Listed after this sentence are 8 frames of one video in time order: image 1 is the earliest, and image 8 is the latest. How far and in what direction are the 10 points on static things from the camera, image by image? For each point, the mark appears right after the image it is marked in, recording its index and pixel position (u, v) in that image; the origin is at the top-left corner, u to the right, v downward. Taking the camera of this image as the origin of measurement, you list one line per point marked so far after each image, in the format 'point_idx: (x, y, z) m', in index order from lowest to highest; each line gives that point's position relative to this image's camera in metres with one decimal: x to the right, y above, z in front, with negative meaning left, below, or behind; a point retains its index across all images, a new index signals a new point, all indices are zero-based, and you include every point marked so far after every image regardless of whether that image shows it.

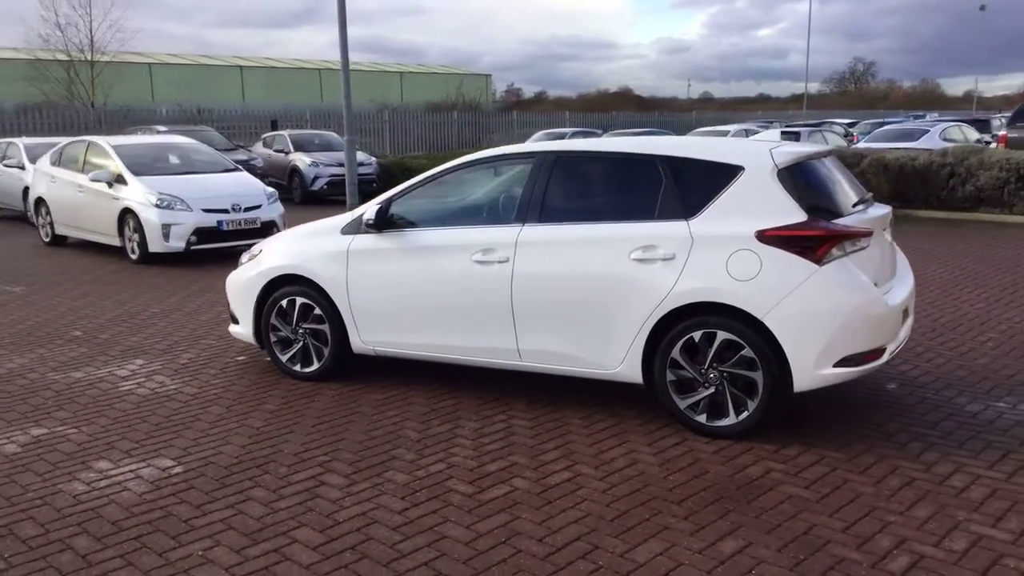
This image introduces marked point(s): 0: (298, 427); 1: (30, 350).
0: (-1.3, -0.8, +5.3) m
1: (-4.0, -0.5, +7.6) m
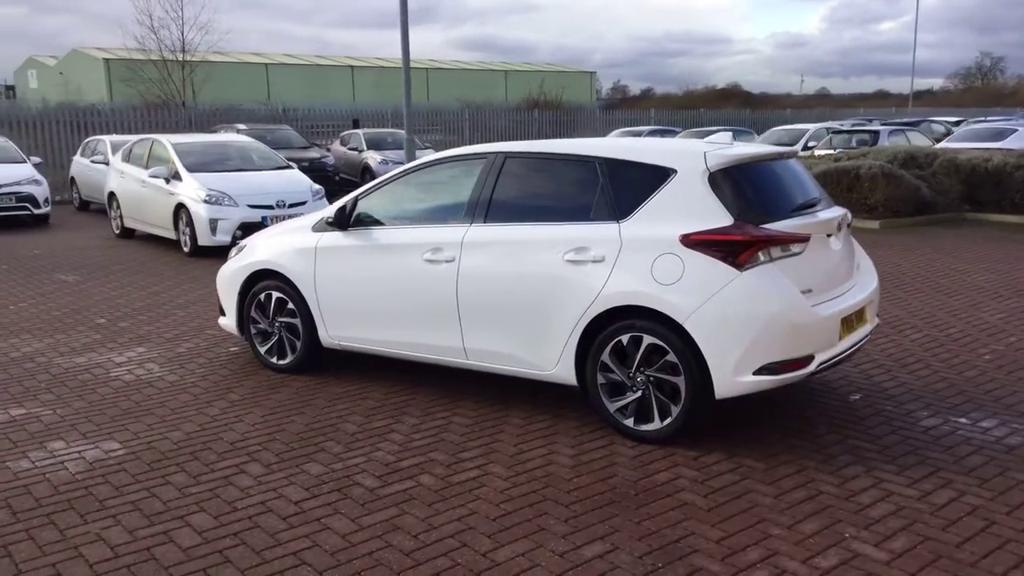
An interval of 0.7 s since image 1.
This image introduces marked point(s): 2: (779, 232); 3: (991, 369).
0: (-1.6, -0.8, +5.5) m
1: (-4.1, -0.4, +8.1) m
2: (+1.3, +0.3, +4.7) m
3: (+3.3, -0.6, +6.3) m
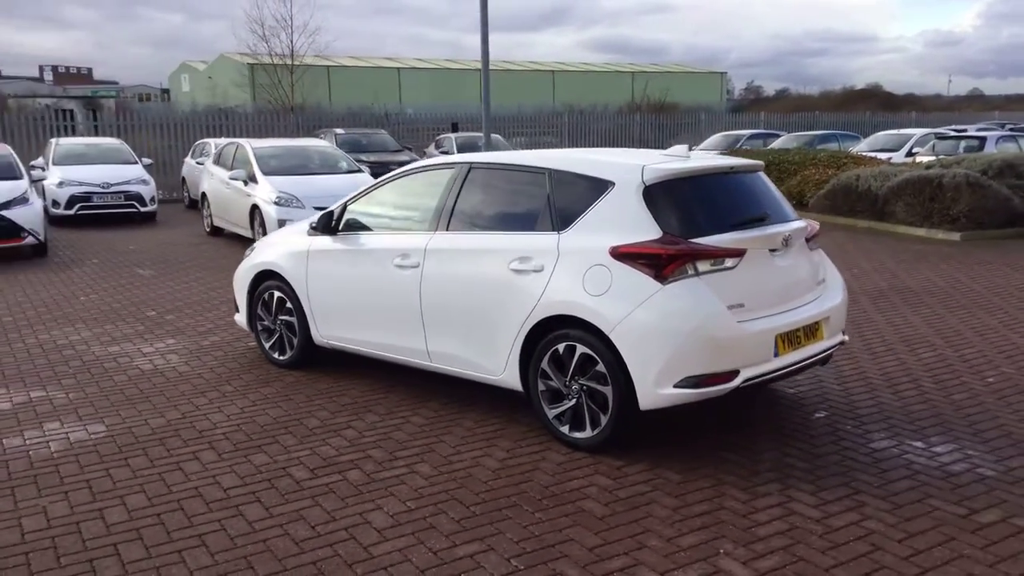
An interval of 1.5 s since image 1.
0: (-1.9, -0.8, +5.9) m
1: (-3.9, -0.4, +8.8) m
2: (+1.0, +0.2, +4.7) m
3: (+3.1, -0.7, +6.0) m
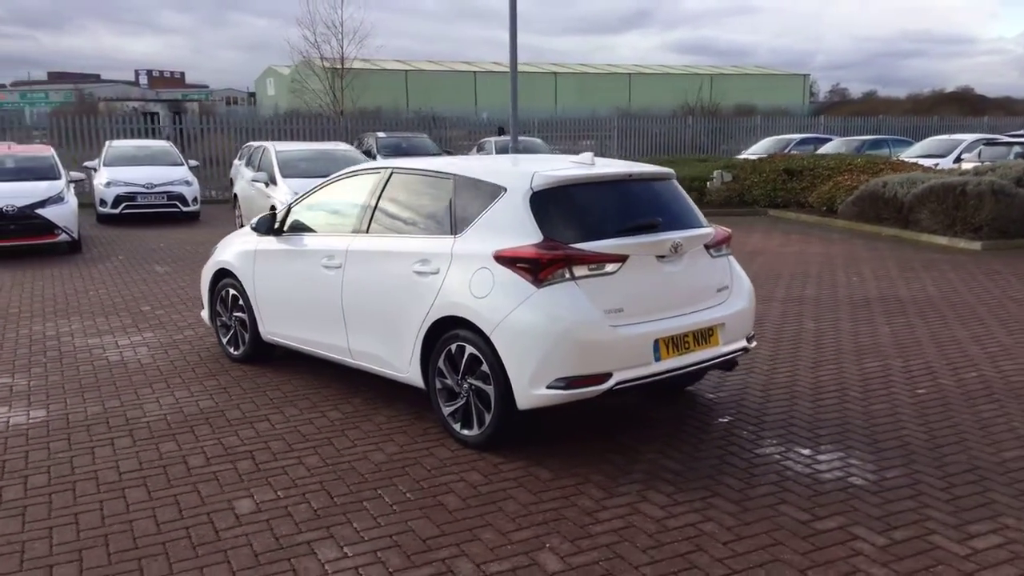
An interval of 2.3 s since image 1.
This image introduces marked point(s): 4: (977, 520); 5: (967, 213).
0: (-2.4, -0.8, +6.3) m
1: (-4.2, -0.3, +9.2) m
2: (+0.4, +0.2, +4.8) m
3: (+2.6, -0.7, +5.9) m
4: (+2.1, -1.0, +4.1) m
5: (+7.1, +1.2, +14.1) m
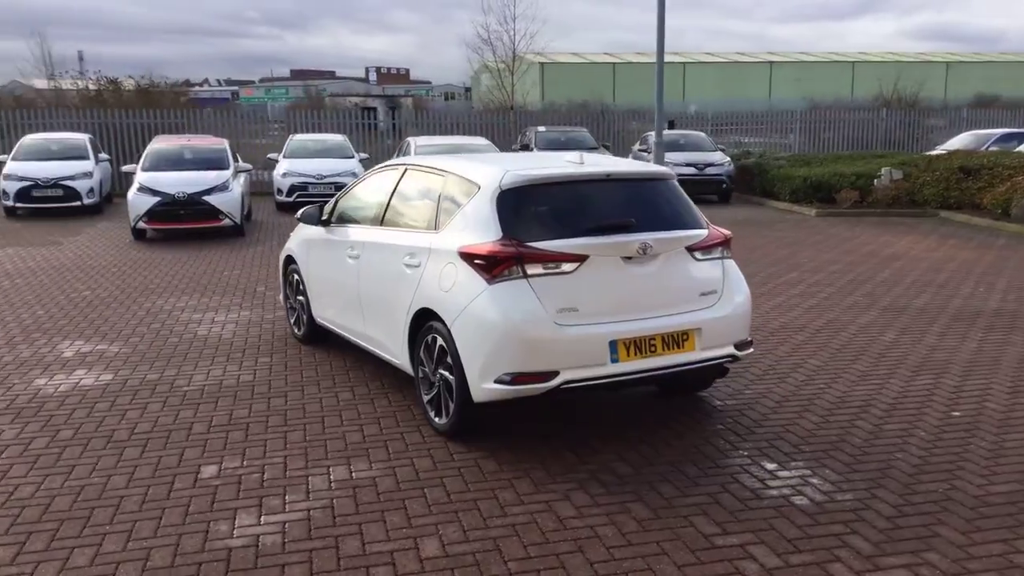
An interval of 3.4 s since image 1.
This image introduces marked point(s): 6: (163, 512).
0: (-2.3, -0.6, +6.9) m
1: (-3.4, -0.1, +10.2) m
2: (+0.2, +0.2, +4.8) m
3: (+2.5, -0.8, +5.5) m
4: (+1.6, -1.1, +3.8) m
5: (+8.8, +0.9, +12.5) m
6: (-1.7, -1.1, +4.3) m
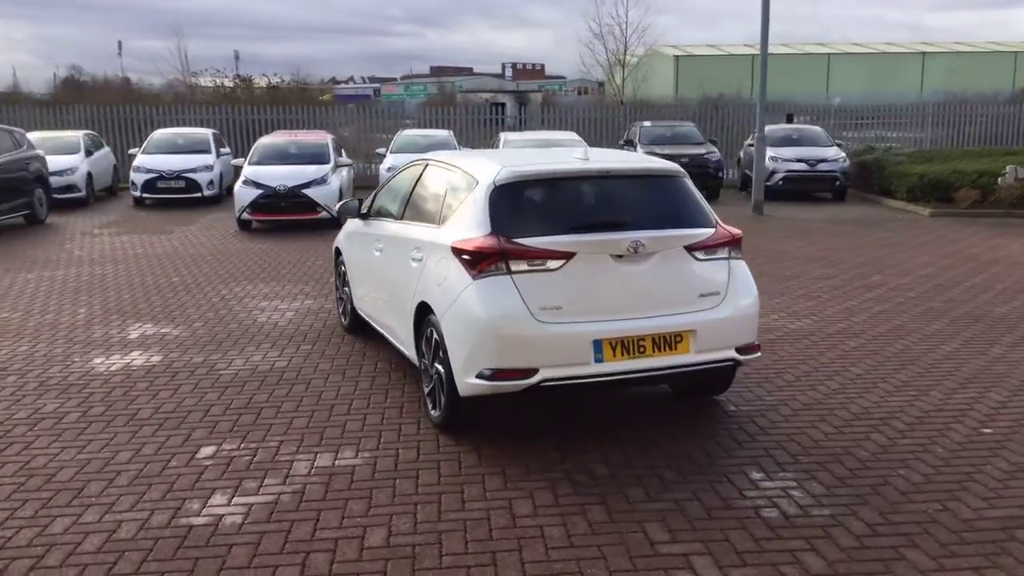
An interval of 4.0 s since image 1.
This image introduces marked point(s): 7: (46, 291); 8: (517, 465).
0: (-2.1, -0.5, +7.2) m
1: (-2.7, 0.0, +10.6) m
2: (+0.1, +0.2, +4.8) m
3: (+2.5, -0.9, +5.1) m
4: (+1.3, -1.1, +3.6) m
5: (+9.7, +0.8, +11.1) m
6: (-1.8, -1.0, +4.5) m
7: (-5.5, 0.0, +10.8) m
8: (0.0, -0.9, +4.8) m
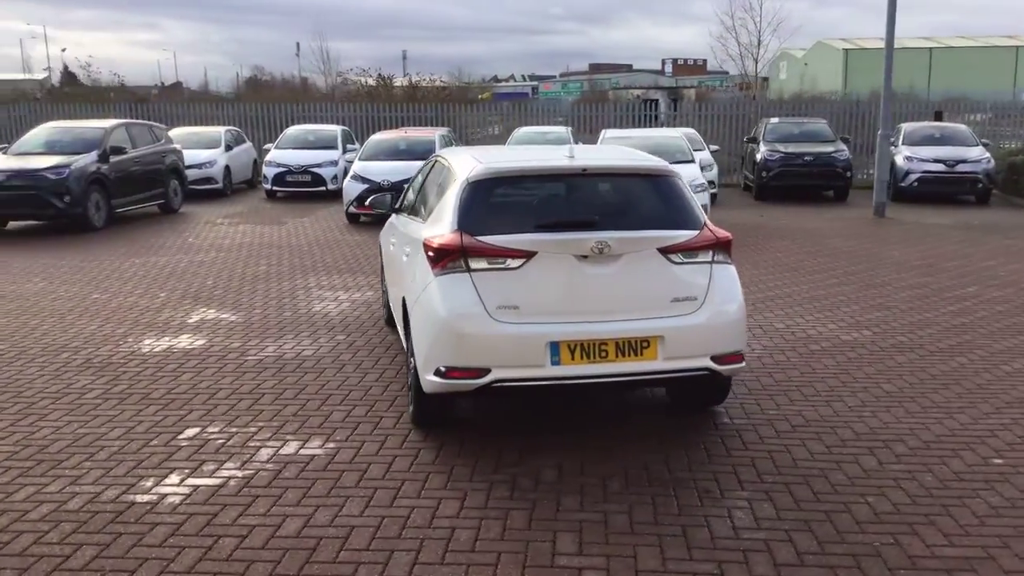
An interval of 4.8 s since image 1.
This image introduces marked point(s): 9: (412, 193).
0: (-1.9, -0.5, +7.5) m
1: (-1.9, +0.1, +11.0) m
2: (-0.1, +0.2, +4.8) m
3: (+2.2, -0.9, +4.7) m
4: (+0.9, -1.2, +3.3) m
5: (+10.4, +0.5, +9.4) m
6: (-2.1, -0.9, +4.8) m
7: (-4.6, +0.2, +11.5) m
8: (-0.2, -0.9, +4.7) m
9: (-0.7, +0.7, +7.0) m
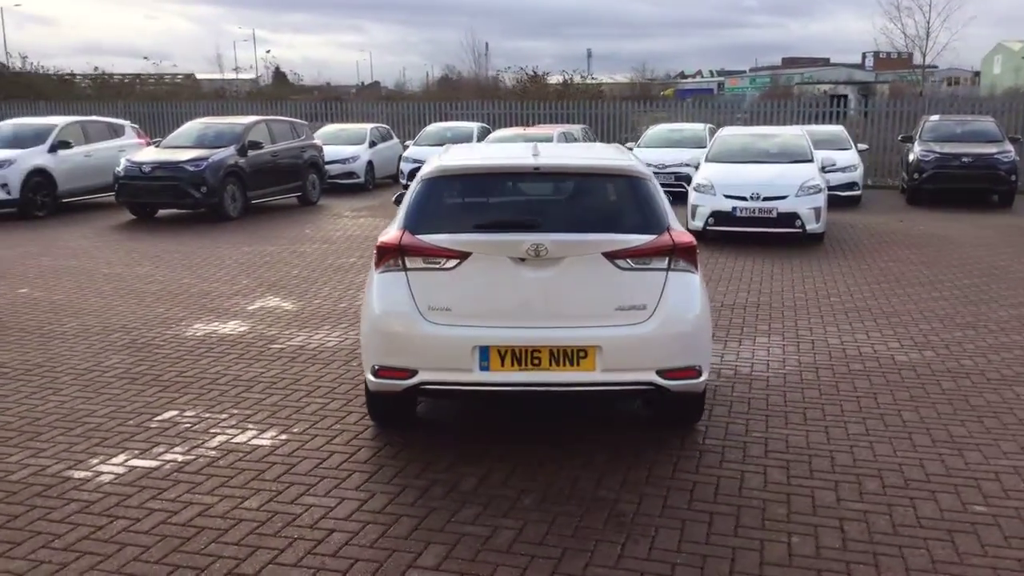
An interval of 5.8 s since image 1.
0: (-1.6, -0.4, +7.7) m
1: (-1.0, +0.2, +11.1) m
2: (-0.4, +0.2, +4.7) m
3: (+1.8, -1.0, +4.1) m
4: (+0.2, -1.2, +3.1) m
5: (+10.8, +0.1, +7.2) m
6: (-2.4, -0.9, +5.1) m
7: (-3.5, +0.3, +12.2) m
8: (-0.6, -0.9, +4.6) m
9: (-0.6, +0.7, +7.0) m
